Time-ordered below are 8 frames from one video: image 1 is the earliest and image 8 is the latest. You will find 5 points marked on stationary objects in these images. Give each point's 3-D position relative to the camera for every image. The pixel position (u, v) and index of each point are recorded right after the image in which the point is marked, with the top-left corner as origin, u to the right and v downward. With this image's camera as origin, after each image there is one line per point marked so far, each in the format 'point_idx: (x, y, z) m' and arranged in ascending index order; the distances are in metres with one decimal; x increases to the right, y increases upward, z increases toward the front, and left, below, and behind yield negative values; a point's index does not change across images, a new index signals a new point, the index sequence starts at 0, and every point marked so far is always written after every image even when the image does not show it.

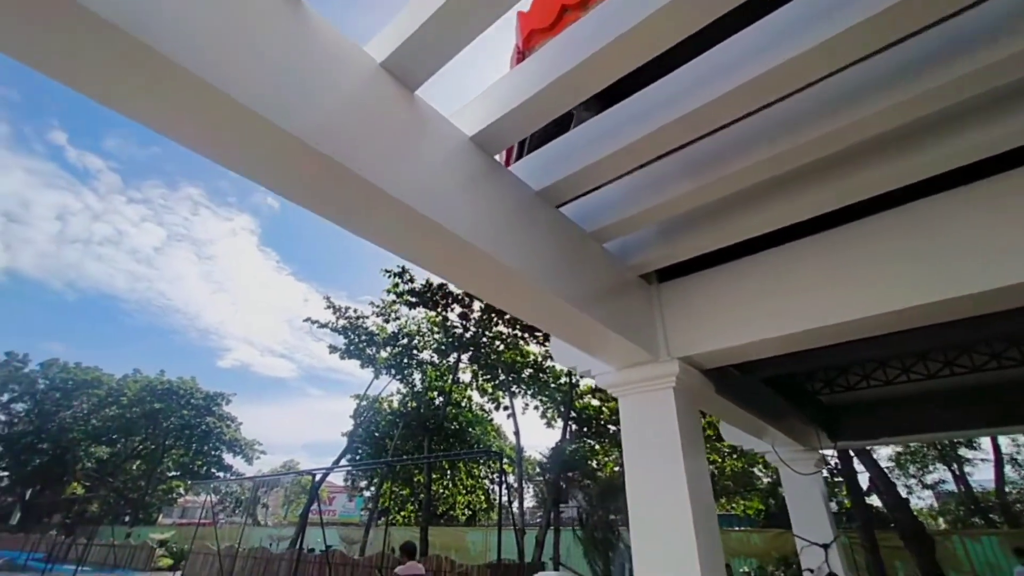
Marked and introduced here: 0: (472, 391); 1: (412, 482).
0: (-1.4, -3.4, +15.3) m
1: (-3.5, -6.7, +15.7) m
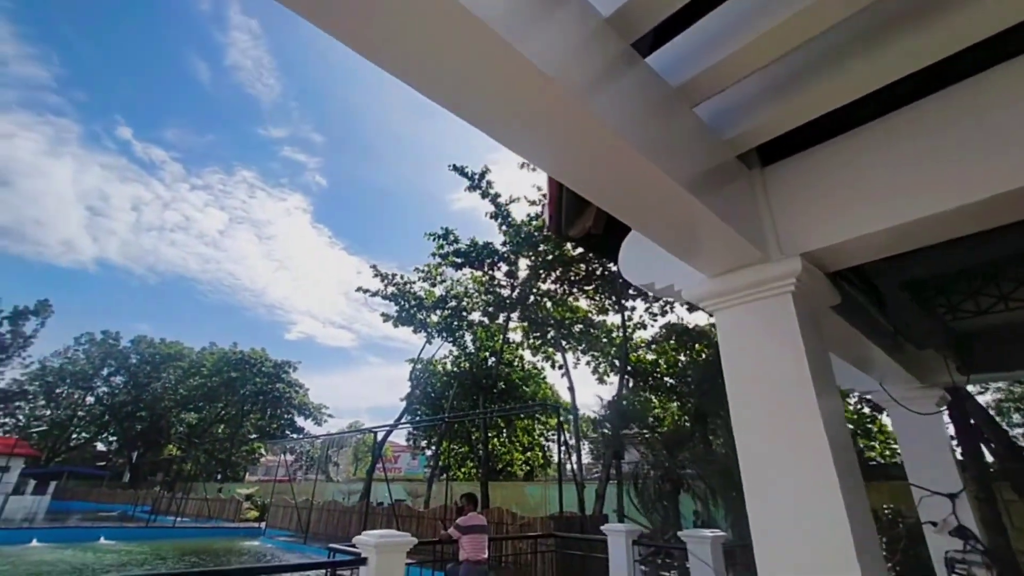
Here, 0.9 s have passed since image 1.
0: (+0.4, -2.1, +15.3) m
1: (-1.5, -5.4, +16.1) m
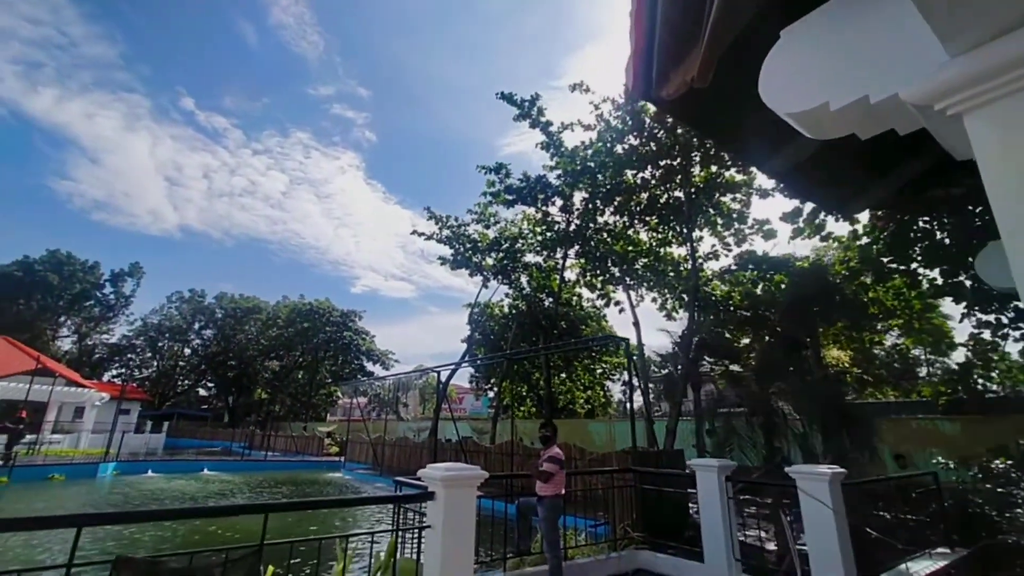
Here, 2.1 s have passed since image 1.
0: (+2.2, -0.1, +14.8) m
1: (+0.6, -3.3, +16.2) m
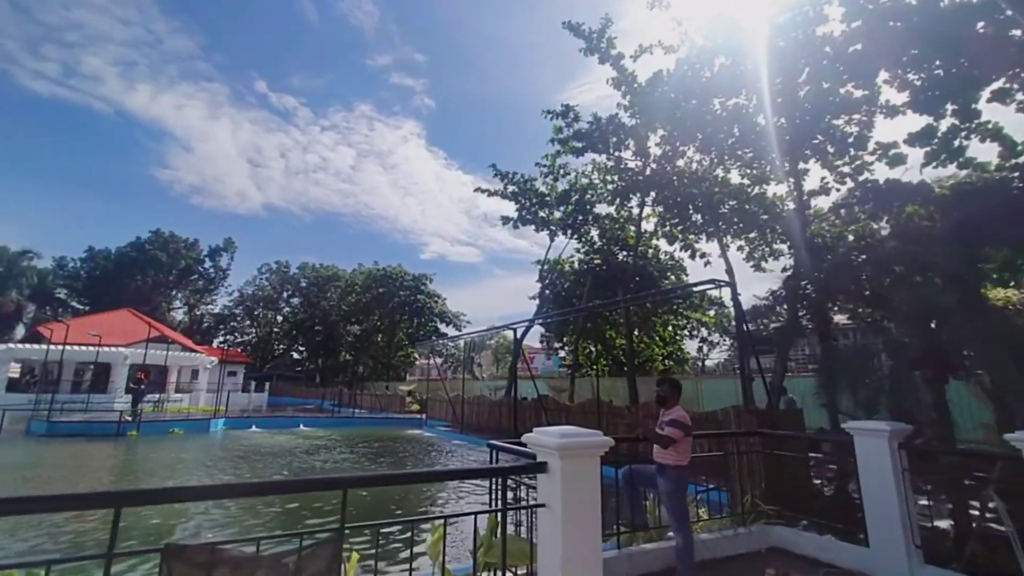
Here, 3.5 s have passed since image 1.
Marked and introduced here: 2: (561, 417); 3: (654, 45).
0: (+4.4, +1.4, +13.8) m
1: (+3.2, -1.7, +15.7) m
2: (+1.3, -3.2, +11.5) m
3: (+3.1, +5.3, +10.3) m
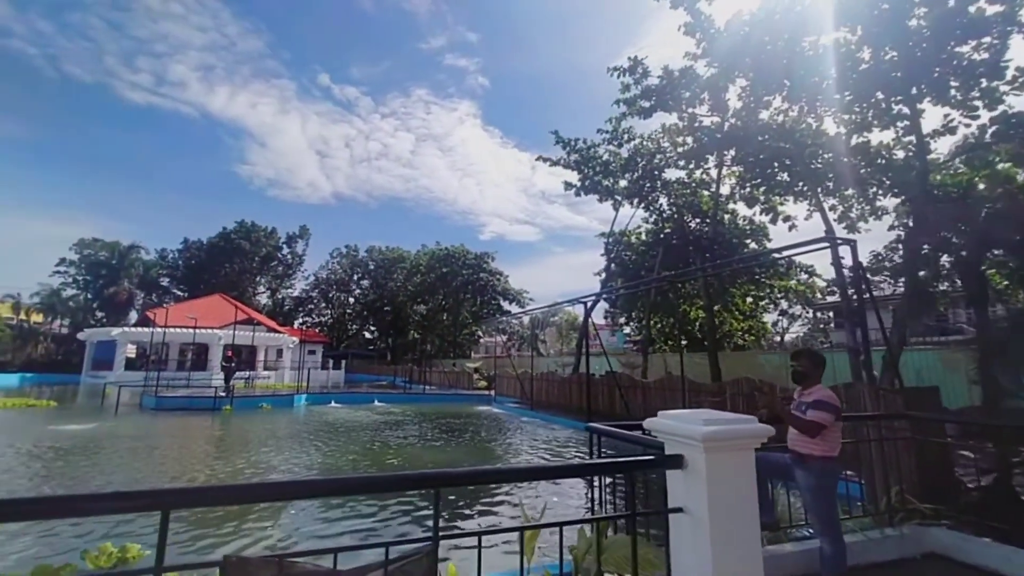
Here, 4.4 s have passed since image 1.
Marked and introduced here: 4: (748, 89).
0: (+6.2, +2.3, +12.7) m
1: (+5.3, -0.8, +14.8) m
2: (+3.0, -2.6, +11.0) m
3: (+4.4, +5.9, +9.2) m
4: (+4.8, +4.1, +9.3) m
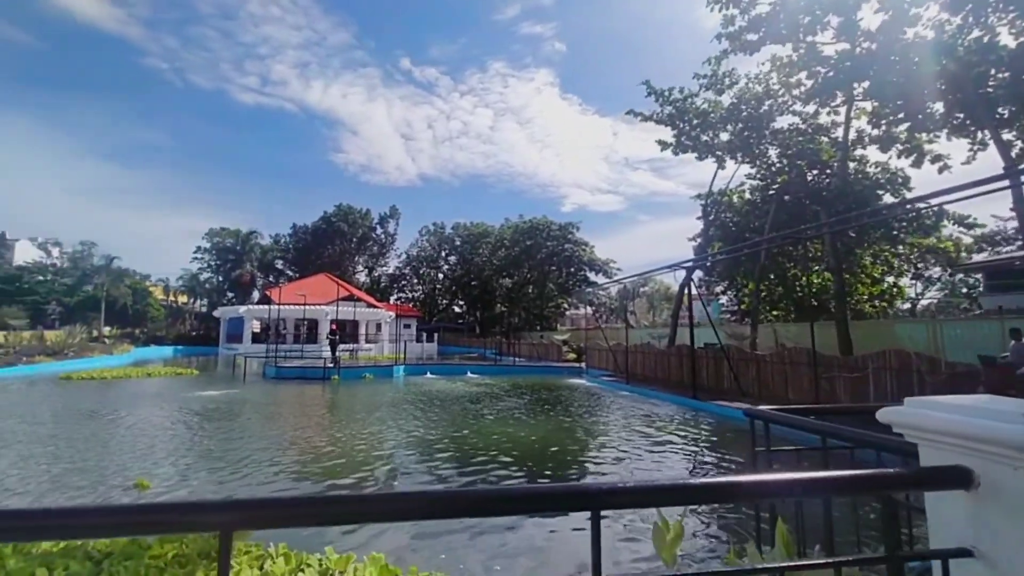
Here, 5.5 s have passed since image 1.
0: (+8.4, +3.3, +10.8) m
1: (+8.0, +0.3, +13.3) m
2: (+5.1, -1.8, +10.1) m
3: (+5.8, +6.6, +7.5) m
4: (+6.4, +4.8, +7.7) m
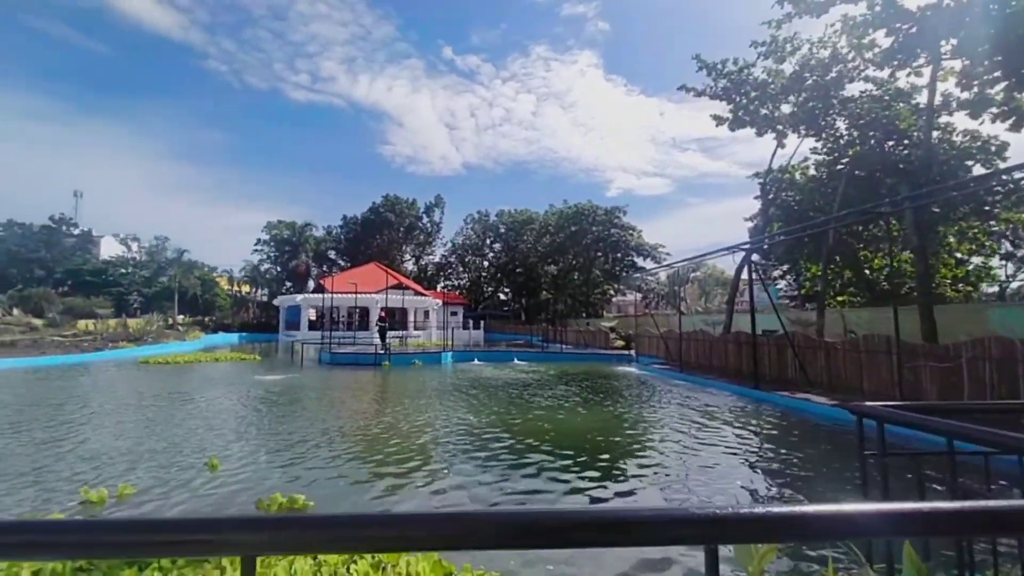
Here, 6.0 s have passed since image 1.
0: (+9.4, +3.7, +9.7) m
1: (+9.3, +0.8, +12.3) m
2: (+6.1, -1.4, +9.4) m
3: (+6.5, +6.9, +6.6) m
4: (+7.1, +5.1, +6.8) m
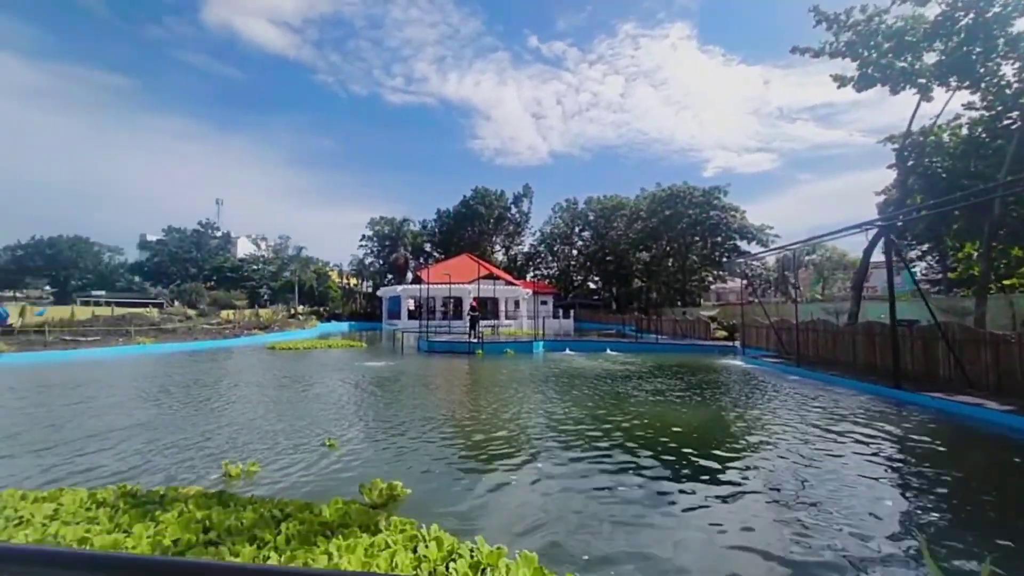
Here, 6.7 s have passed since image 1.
0: (+11.0, +4.0, +7.5) m
1: (+11.5, +1.2, +10.1) m
2: (+7.8, -1.1, +7.9) m
3: (+7.5, +7.2, +4.9) m
4: (+8.2, +5.3, +5.0) m
